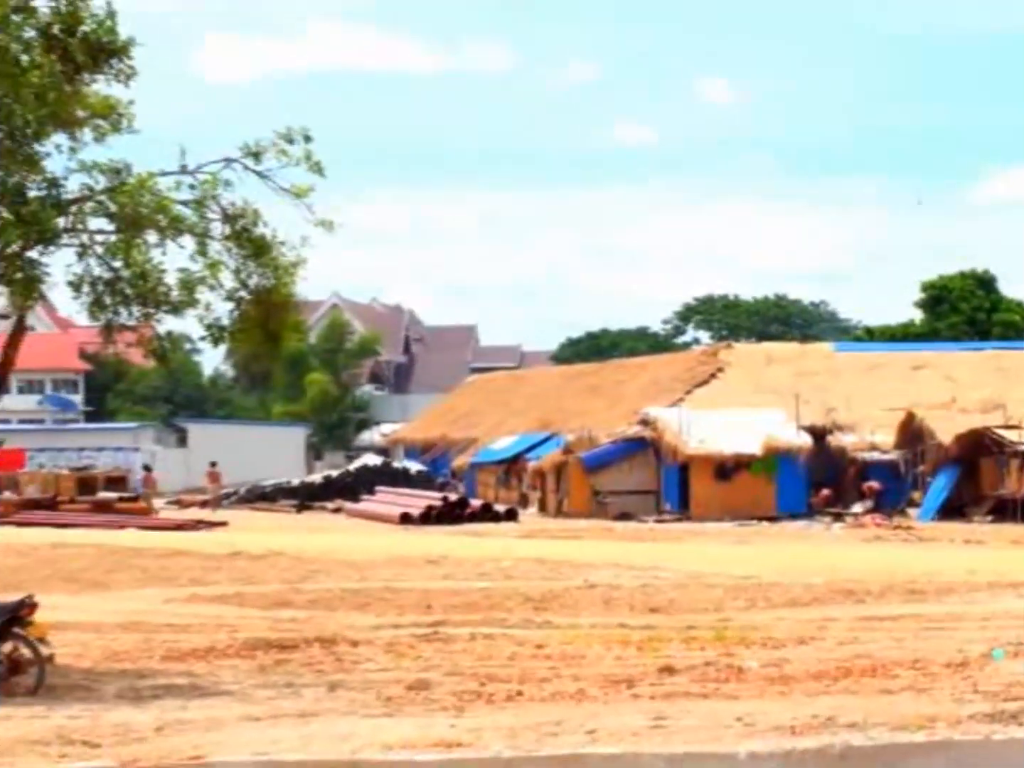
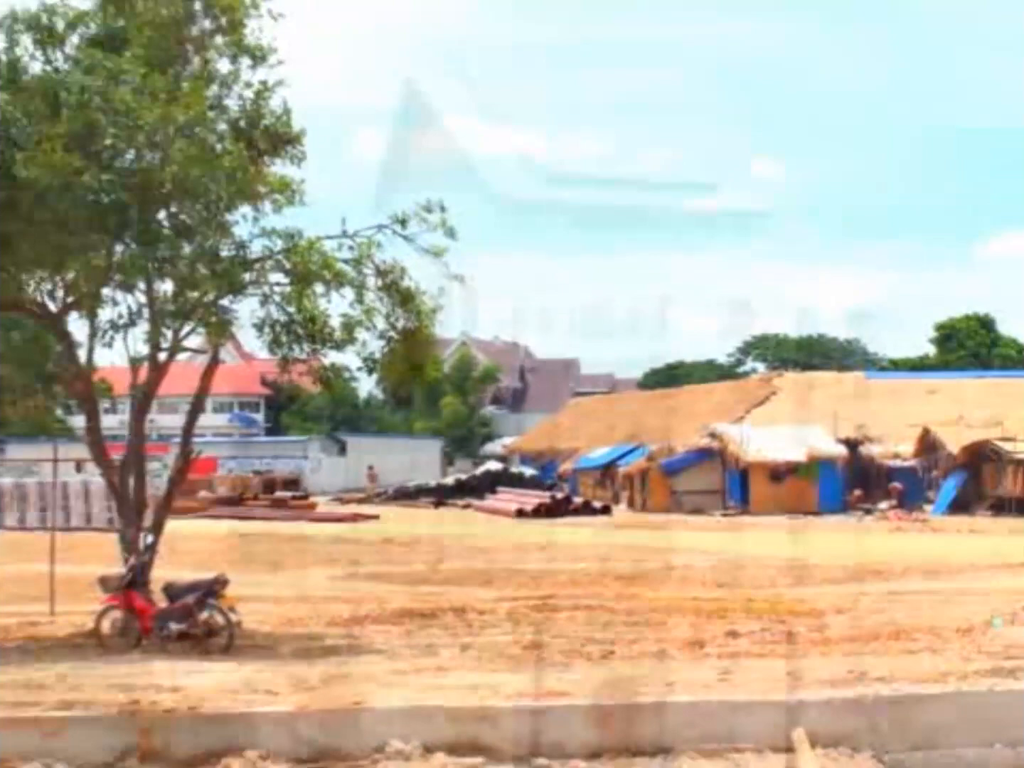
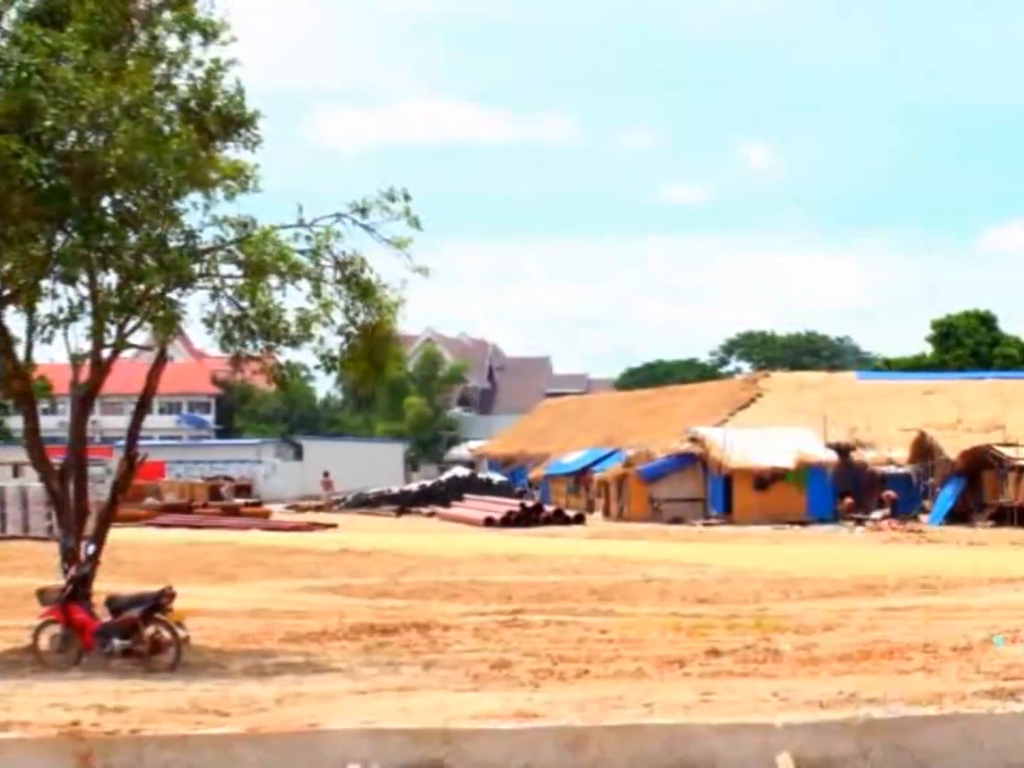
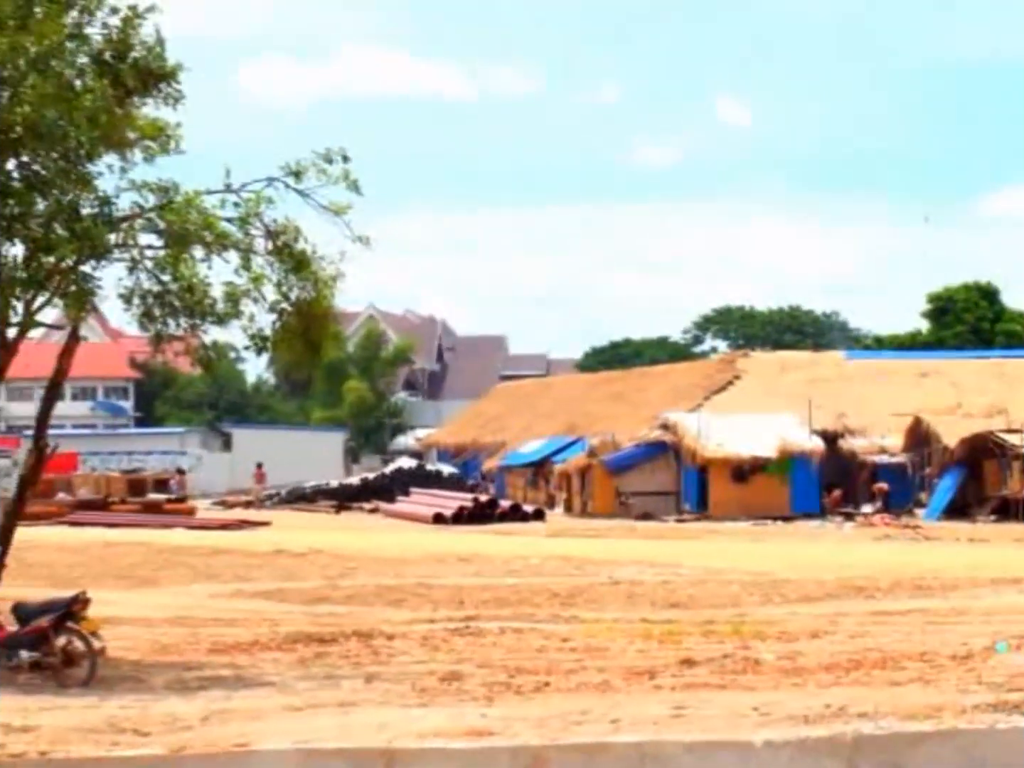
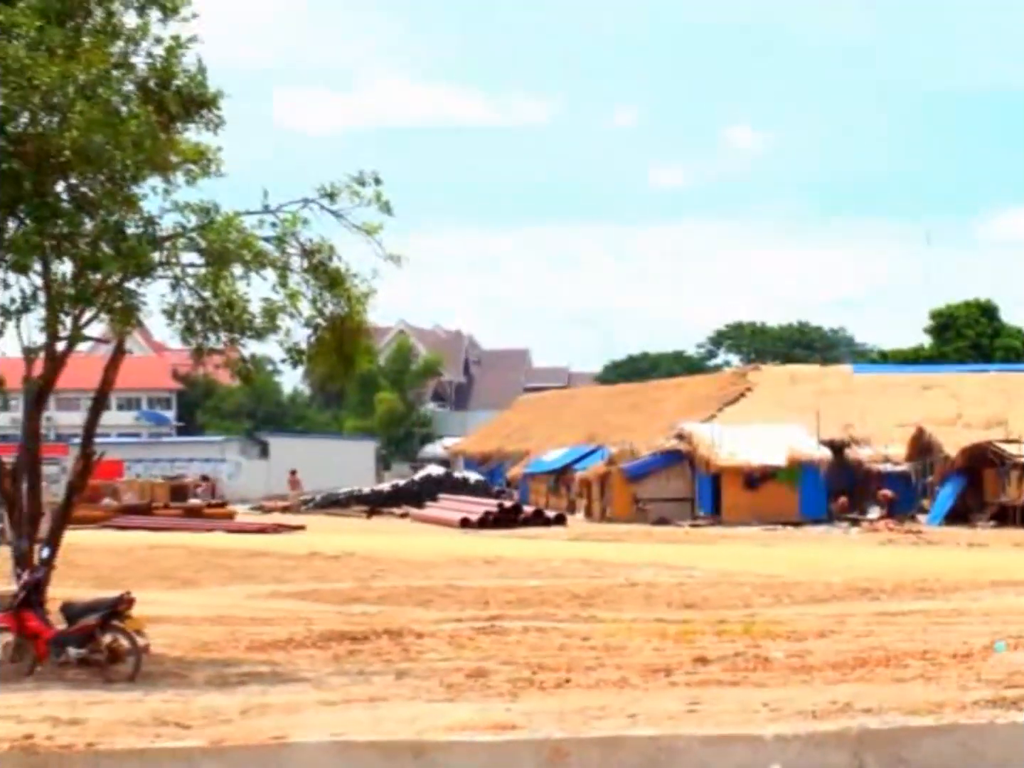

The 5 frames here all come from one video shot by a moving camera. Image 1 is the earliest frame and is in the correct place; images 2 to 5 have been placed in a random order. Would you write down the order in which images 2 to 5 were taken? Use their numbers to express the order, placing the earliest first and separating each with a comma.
4, 5, 3, 2
